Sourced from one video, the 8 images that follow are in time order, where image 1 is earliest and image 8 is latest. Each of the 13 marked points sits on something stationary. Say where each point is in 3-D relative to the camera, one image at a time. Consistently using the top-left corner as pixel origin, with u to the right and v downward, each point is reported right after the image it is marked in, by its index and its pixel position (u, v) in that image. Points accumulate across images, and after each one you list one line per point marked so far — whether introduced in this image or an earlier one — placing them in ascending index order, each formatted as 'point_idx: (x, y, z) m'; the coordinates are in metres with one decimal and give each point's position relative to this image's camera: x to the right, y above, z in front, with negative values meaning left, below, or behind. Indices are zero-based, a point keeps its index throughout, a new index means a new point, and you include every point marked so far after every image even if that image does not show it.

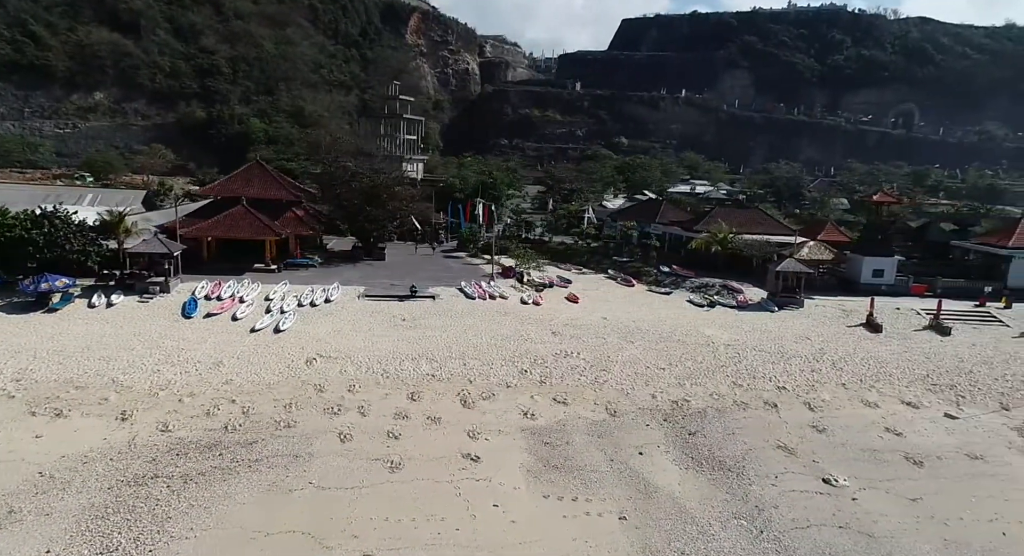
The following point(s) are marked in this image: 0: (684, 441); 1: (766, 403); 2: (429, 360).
0: (+5.1, -4.8, +16.5) m
1: (+8.6, -4.2, +18.9) m
2: (-3.0, -2.9, +19.7) m
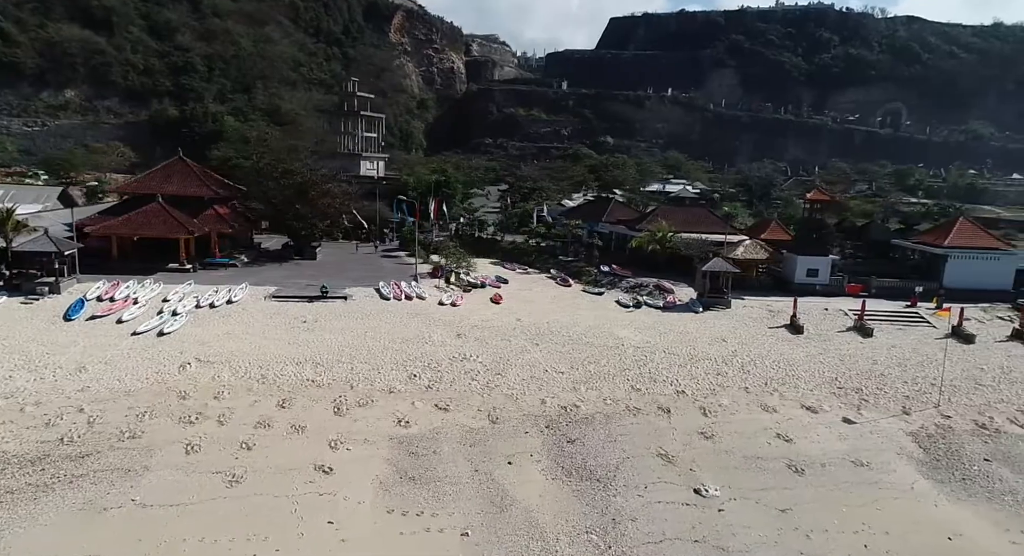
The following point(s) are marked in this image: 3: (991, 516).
0: (+1.4, -4.9, +15.9) m
1: (+4.8, -4.3, +18.3) m
2: (-6.7, -2.9, +19.0) m
3: (+12.1, -6.0, +14.1) m
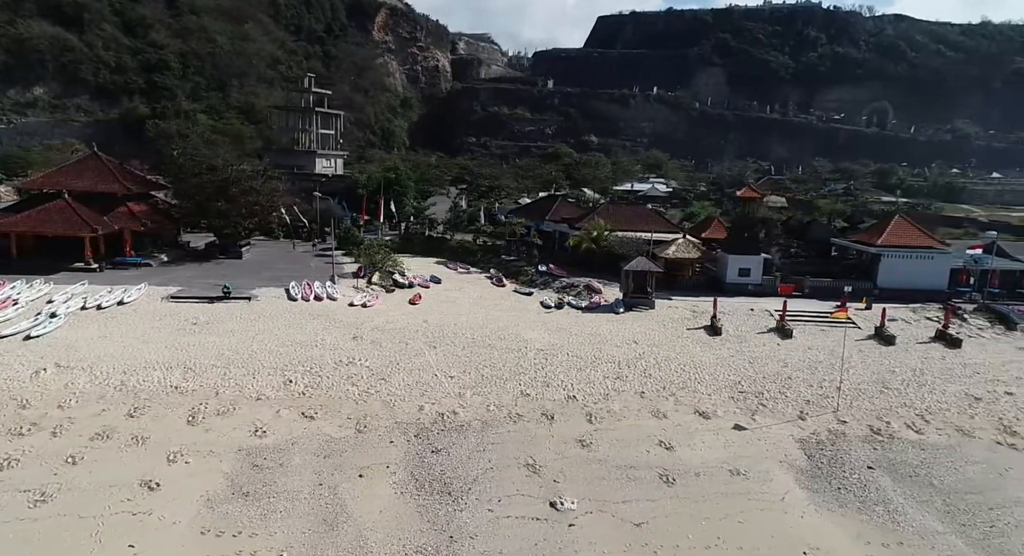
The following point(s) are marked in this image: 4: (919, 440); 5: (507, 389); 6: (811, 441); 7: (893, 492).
0: (-2.5, -4.9, +15.1) m
1: (+1.0, -4.3, +17.6) m
2: (-10.6, -3.0, +18.1) m
3: (+8.3, -6.1, +13.5) m
4: (+12.7, -5.1, +17.4) m
5: (-0.2, -3.7, +18.8) m
6: (+9.2, -5.0, +17.1) m
7: (+10.3, -5.7, +15.0) m
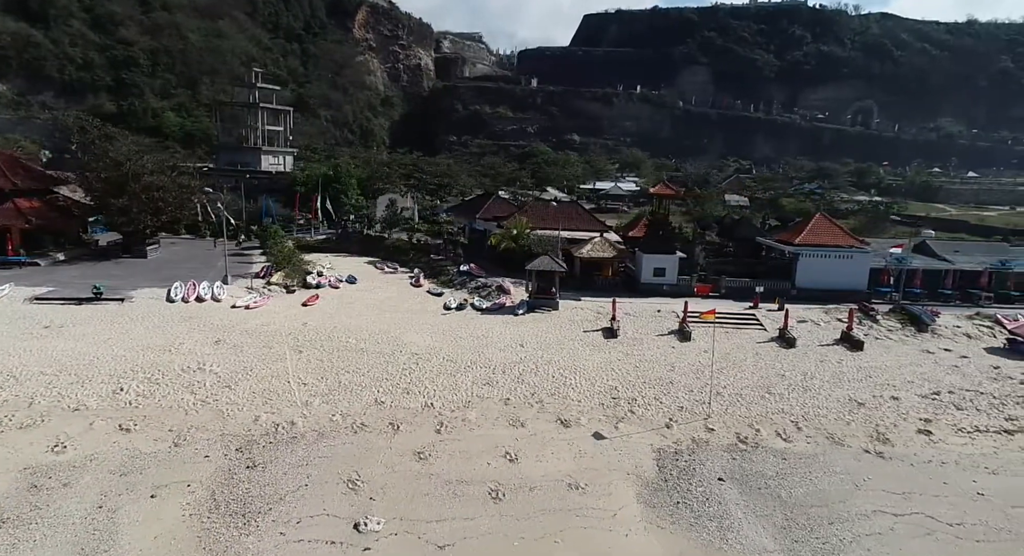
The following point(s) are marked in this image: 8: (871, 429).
0: (-7.0, -4.9, +14.0) m
1: (-3.6, -4.3, +16.6) m
2: (-15.2, -3.1, +16.9) m
3: (+3.8, -6.1, +12.5) m
4: (+8.1, -5.1, +16.6) m
5: (-4.8, -3.8, +17.8) m
6: (+4.6, -5.0, +16.2) m
7: (+5.7, -5.8, +14.1) m
8: (+11.4, -4.8, +17.7) m
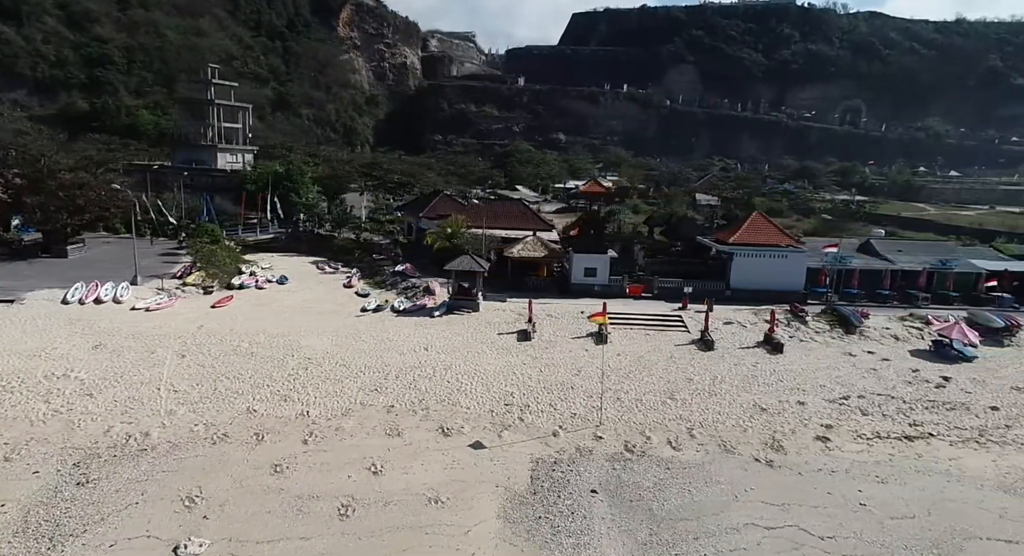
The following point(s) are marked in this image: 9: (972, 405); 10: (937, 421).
0: (-10.6, -5.0, +13.1) m
1: (-7.2, -4.4, +15.7) m
2: (-18.8, -3.1, +15.9) m
3: (+0.3, -6.1, +11.8) m
4: (+4.5, -5.1, +15.9) m
5: (-8.4, -3.8, +16.9) m
6: (+1.0, -5.1, +15.4) m
7: (+2.1, -5.8, +13.4) m
8: (+7.8, -4.8, +17.0) m
9: (+16.0, -4.4, +19.5) m
10: (+13.9, -4.7, +18.4) m
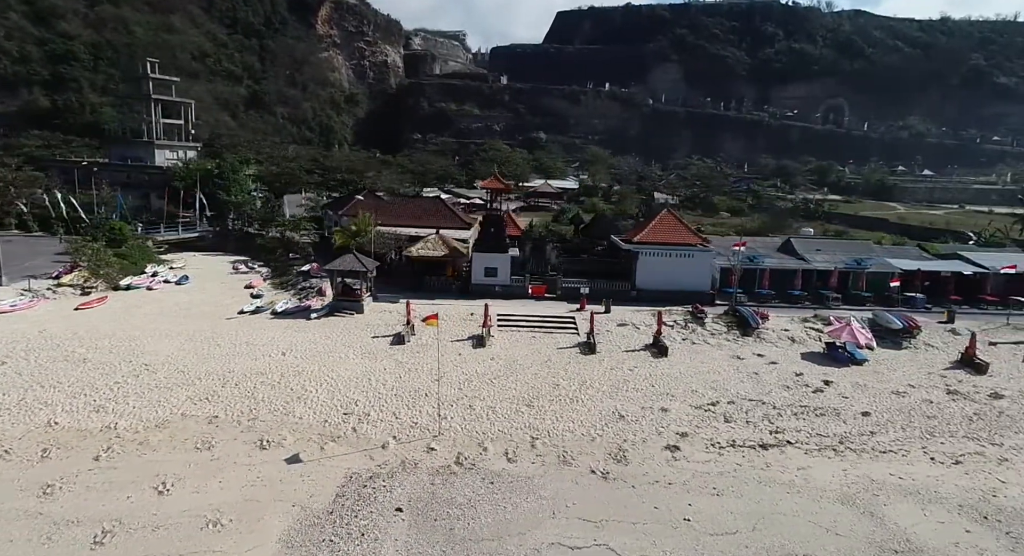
0: (-15.4, -5.1, +11.8) m
1: (-12.0, -4.4, +14.5) m
2: (-23.6, -3.2, +14.5) m
3: (-4.5, -6.2, +10.7) m
4: (-0.3, -5.1, +14.9) m
5: (-13.3, -3.9, +15.6) m
6: (-3.8, -5.1, +14.4) m
7: (-2.6, -5.8, +12.3) m
8: (+2.9, -4.8, +16.1) m
9: (+11.1, -4.4, +18.7) m
10: (+9.0, -4.7, +17.5) m
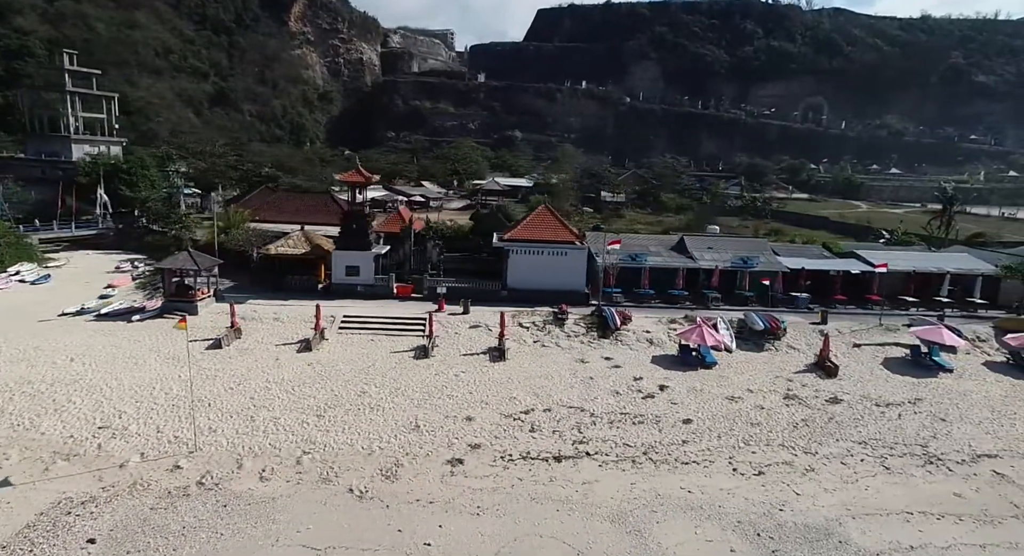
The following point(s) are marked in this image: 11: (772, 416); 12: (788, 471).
0: (-21.5, -5.2, +10.2) m
1: (-18.2, -4.5, +12.9) m
2: (-29.8, -3.3, +12.6) m
3: (-10.6, -6.2, +9.3) m
4: (-6.5, -5.2, +13.5) m
5: (-19.4, -3.9, +14.0) m
6: (-10.0, -5.1, +13.0) m
7: (-8.7, -5.9, +11.0) m
8: (-3.2, -4.8, +14.8) m
9: (+4.8, -4.4, +17.6) m
10: (+2.8, -4.7, +16.4) m
11: (+8.4, -4.4, +18.0) m
12: (+7.6, -5.3, +15.3) m
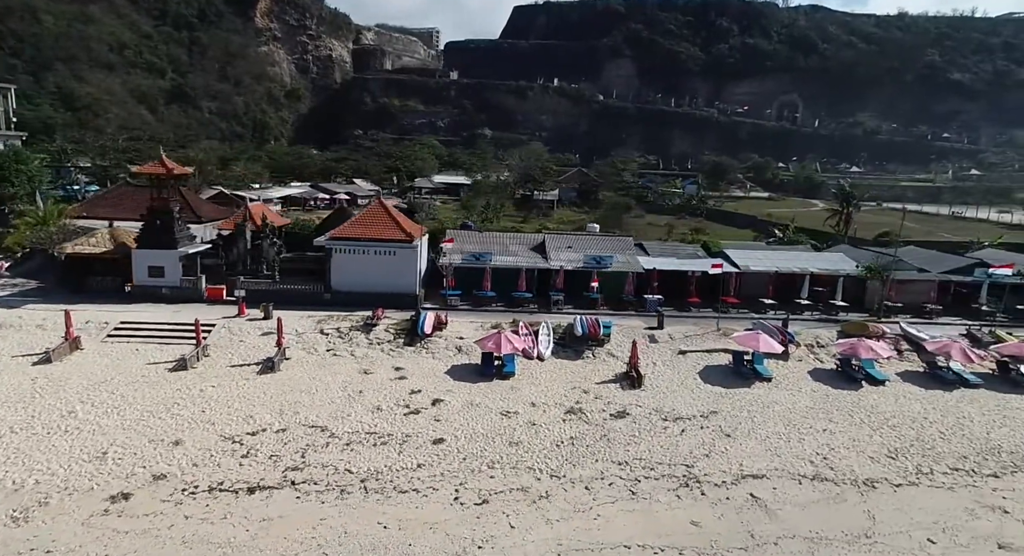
0: (-28.8, -5.4, +7.6) m
1: (-25.6, -4.7, +10.4) m
2: (-37.2, -3.6, +9.8) m
3: (-17.9, -6.4, +6.9) m
4: (-13.9, -5.3, +11.3) m
5: (-26.8, -4.1, +11.5) m
6: (-17.4, -5.3, +10.7) m
7: (-16.1, -6.0, +8.7) m
8: (-10.7, -4.9, +12.7) m
9: (-2.7, -4.5, +15.7) m
10: (-4.7, -4.8, +14.4) m
11: (+0.8, -4.5, +16.1) m
12: (+0.1, -5.3, +13.5) m
